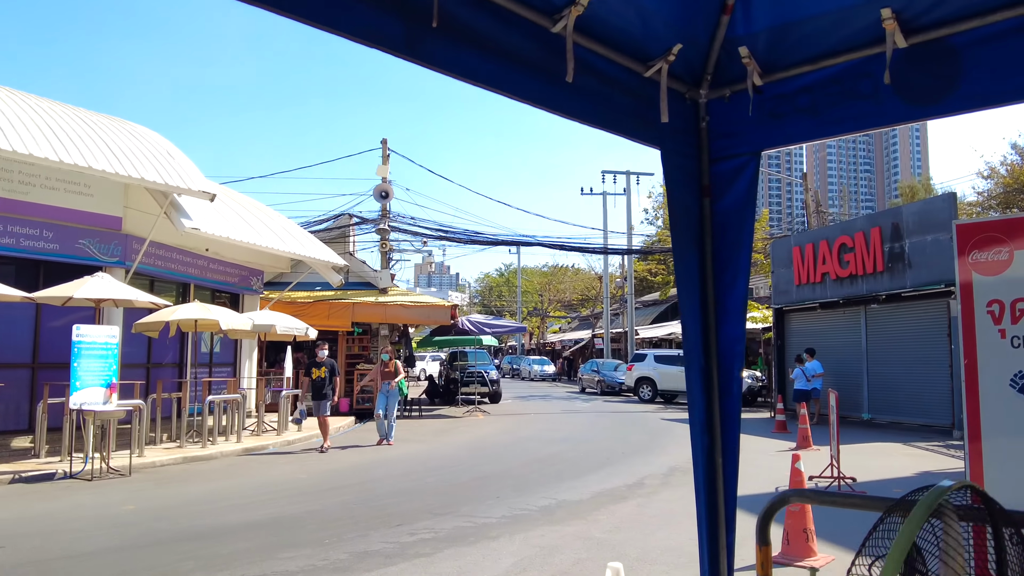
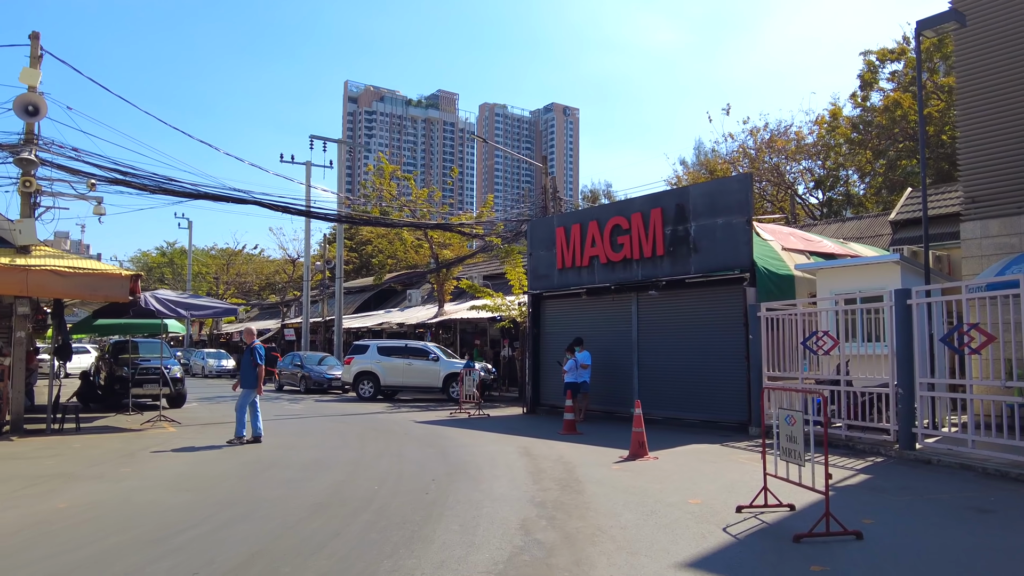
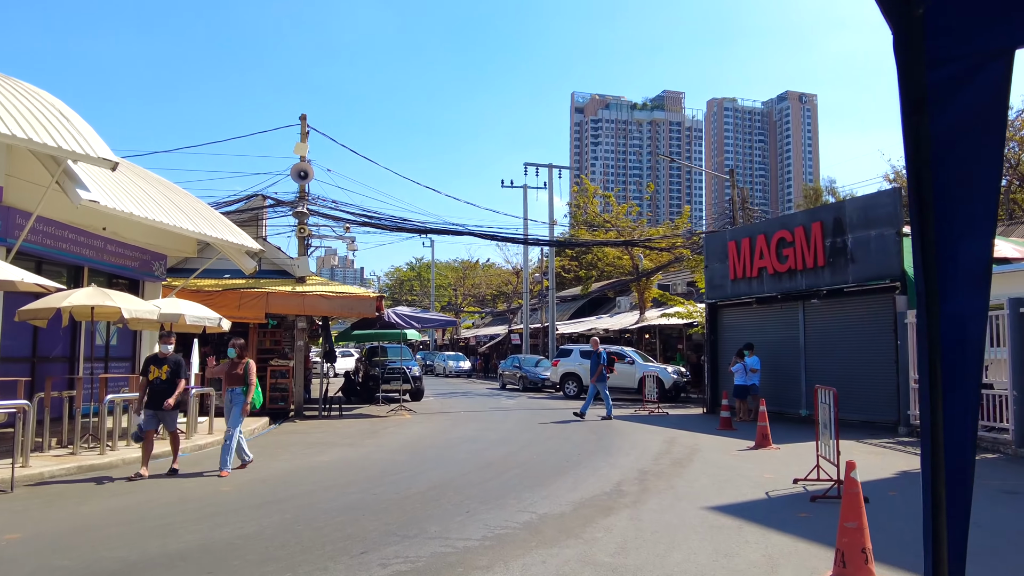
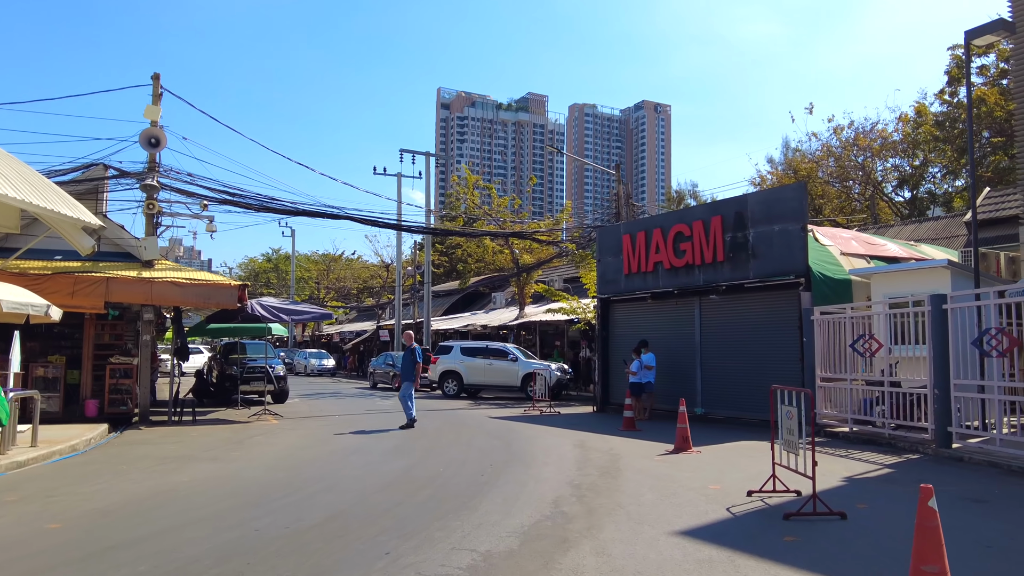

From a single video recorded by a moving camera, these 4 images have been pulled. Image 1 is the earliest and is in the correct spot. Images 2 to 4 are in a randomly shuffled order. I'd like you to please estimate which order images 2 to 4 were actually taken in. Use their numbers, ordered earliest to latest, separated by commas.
3, 4, 2
